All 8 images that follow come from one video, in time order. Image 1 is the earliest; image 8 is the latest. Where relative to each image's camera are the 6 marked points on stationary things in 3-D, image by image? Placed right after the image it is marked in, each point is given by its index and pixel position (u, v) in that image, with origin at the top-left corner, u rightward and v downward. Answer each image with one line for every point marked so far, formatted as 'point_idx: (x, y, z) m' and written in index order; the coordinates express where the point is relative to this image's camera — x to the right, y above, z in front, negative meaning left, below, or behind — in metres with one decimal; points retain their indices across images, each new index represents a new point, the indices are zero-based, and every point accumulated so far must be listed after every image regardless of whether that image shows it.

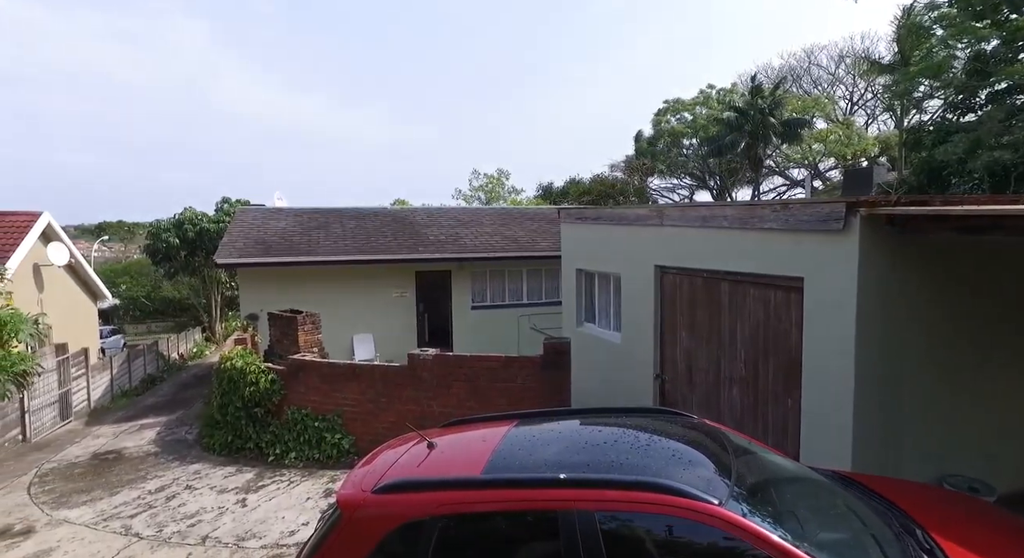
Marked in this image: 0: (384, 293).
0: (-2.8, -0.3, +14.6) m
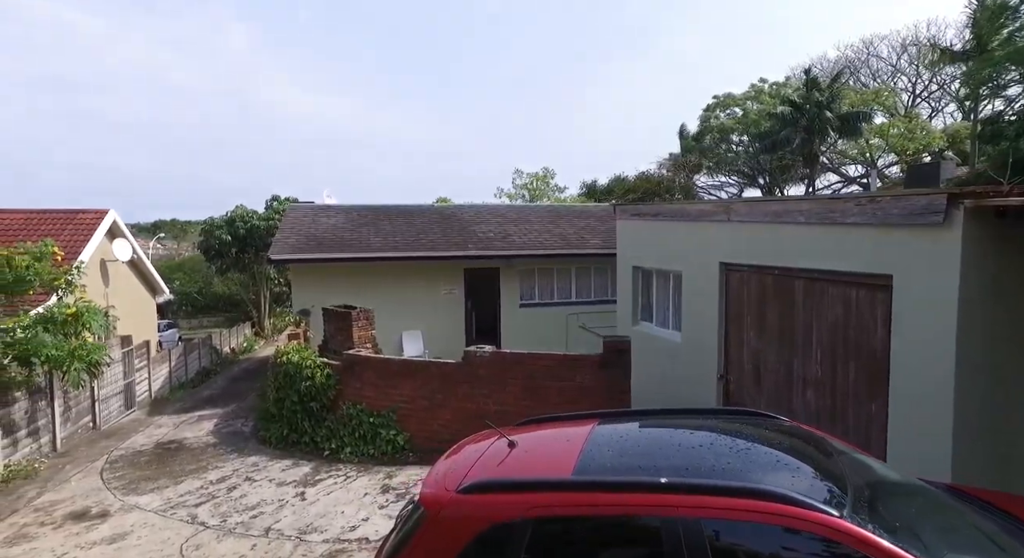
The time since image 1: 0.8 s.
0: (-1.7, -0.3, +14.6) m
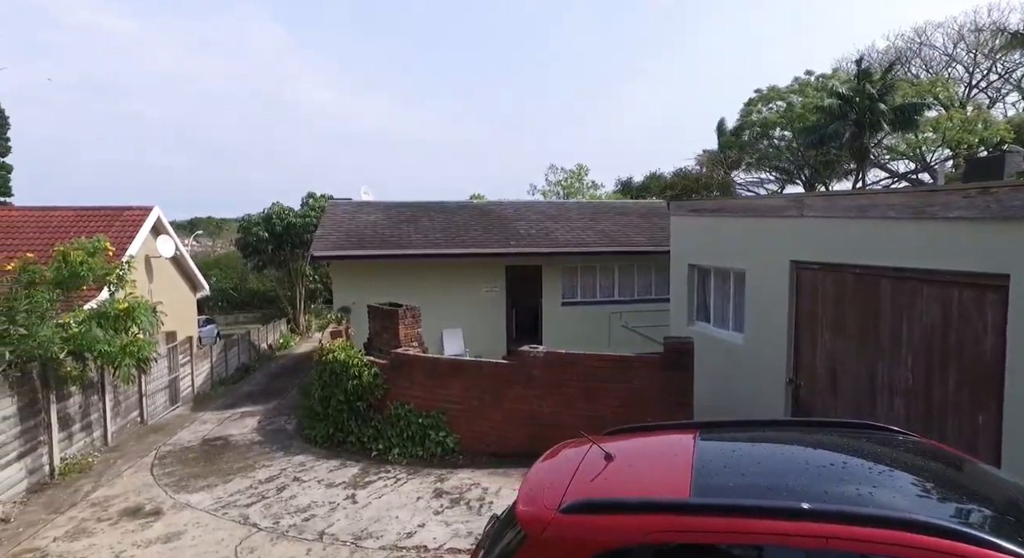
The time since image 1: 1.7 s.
0: (-0.8, -0.2, +14.4) m
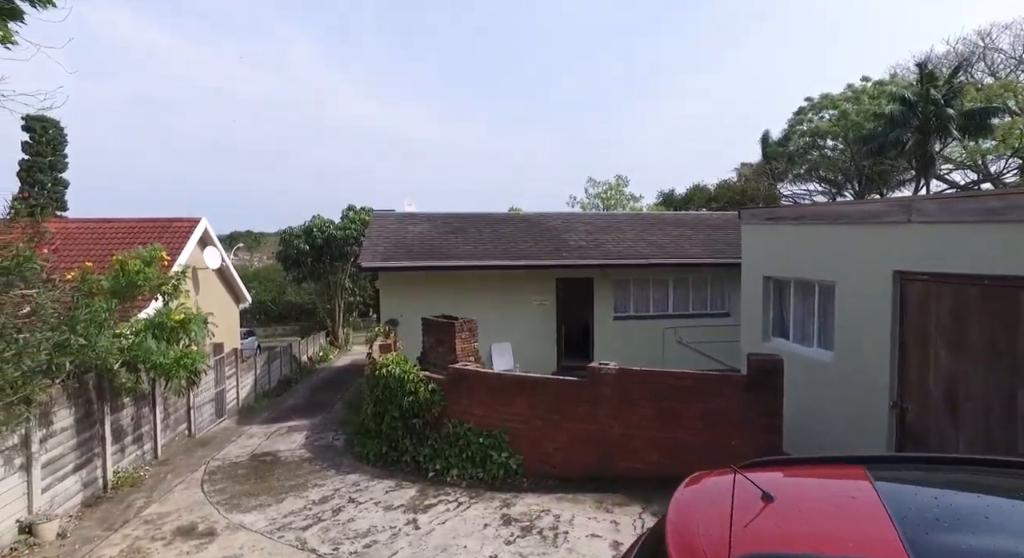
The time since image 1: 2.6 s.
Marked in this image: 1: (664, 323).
0: (+0.3, -0.5, +14.0) m
1: (+3.2, -1.0, +14.4) m
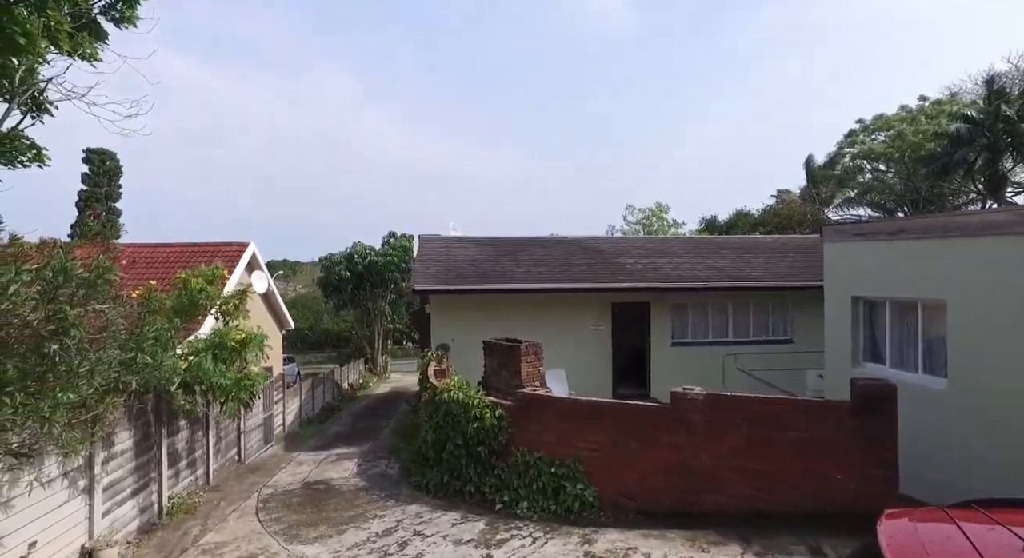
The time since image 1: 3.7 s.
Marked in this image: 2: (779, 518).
0: (+1.3, -1.0, +13.6) m
1: (+4.3, -1.5, +13.8) m
2: (+2.5, -2.2, +6.3) m
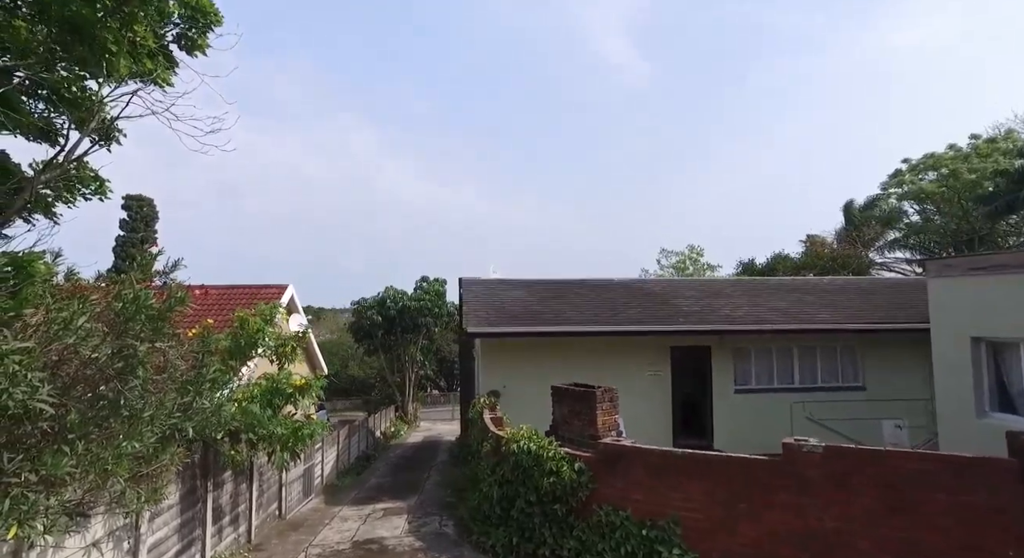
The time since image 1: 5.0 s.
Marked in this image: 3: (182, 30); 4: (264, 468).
0: (+2.4, -1.8, +12.8) m
1: (+5.4, -2.3, +12.9) m
2: (+3.3, -2.5, +5.5) m
3: (-3.5, +2.7, +7.2) m
4: (-3.5, -2.7, +9.5) m
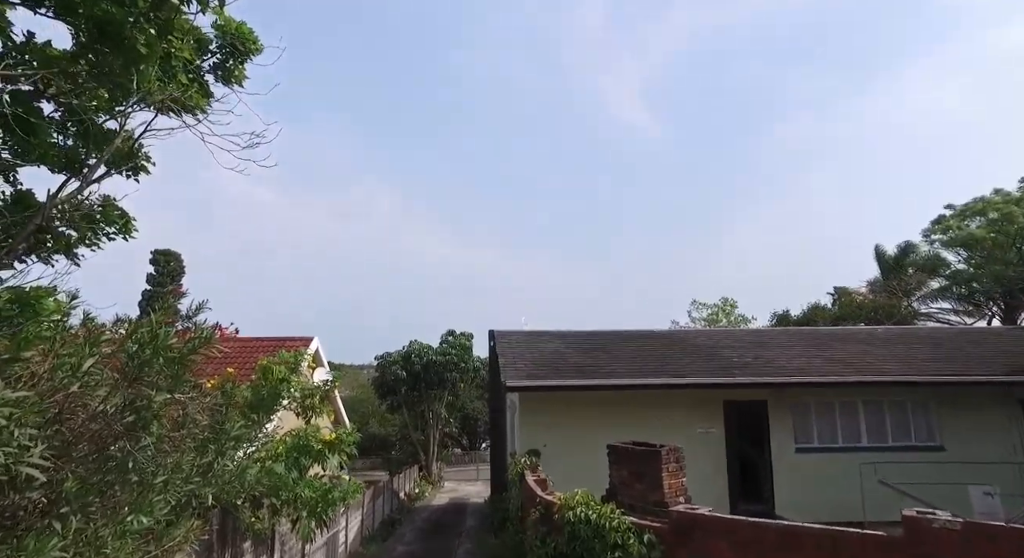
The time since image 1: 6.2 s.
0: (+3.1, -2.6, +11.8) m
1: (+6.1, -3.1, +11.8) m
2: (+3.8, -2.8, +4.4) m
3: (-3.0, +2.2, +6.8) m
4: (-2.9, -3.3, +8.6) m
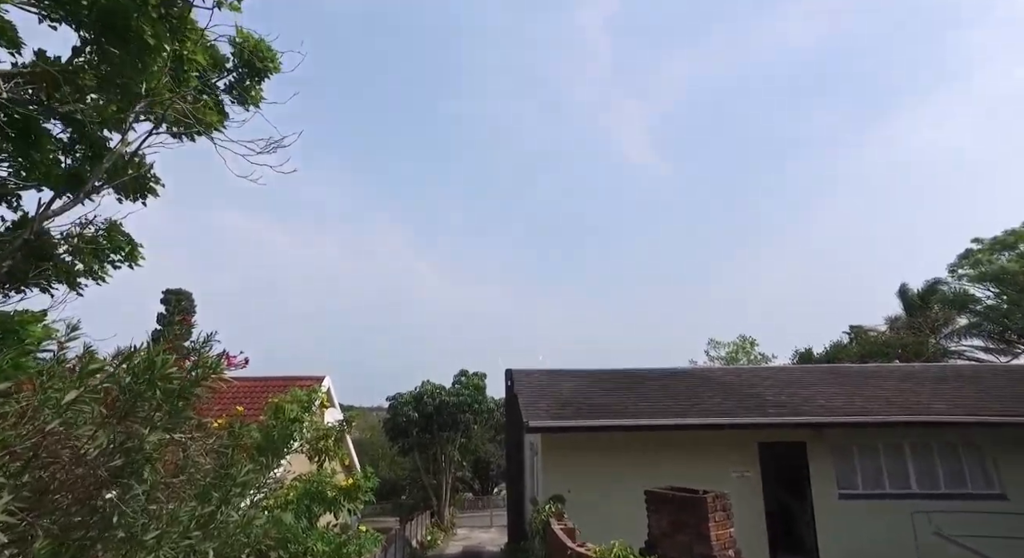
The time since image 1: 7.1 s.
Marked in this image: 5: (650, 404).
0: (+3.4, -3.2, +11.1) m
1: (+6.5, -3.7, +11.0) m
2: (+4.1, -2.9, +3.7) m
3: (-2.7, +1.9, +6.4) m
4: (-2.5, -3.7, +7.9) m
5: (+2.4, -2.2, +11.7) m
